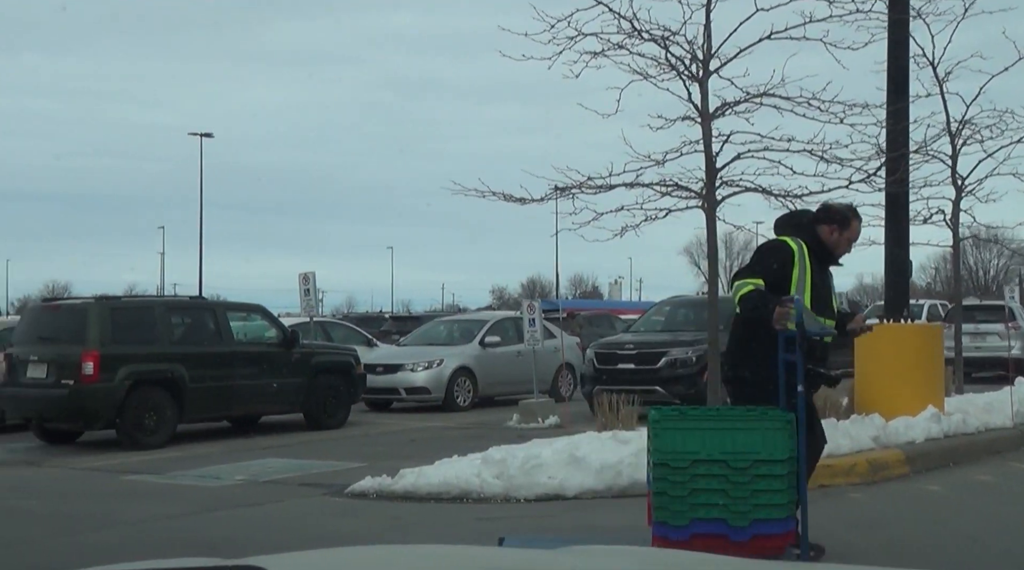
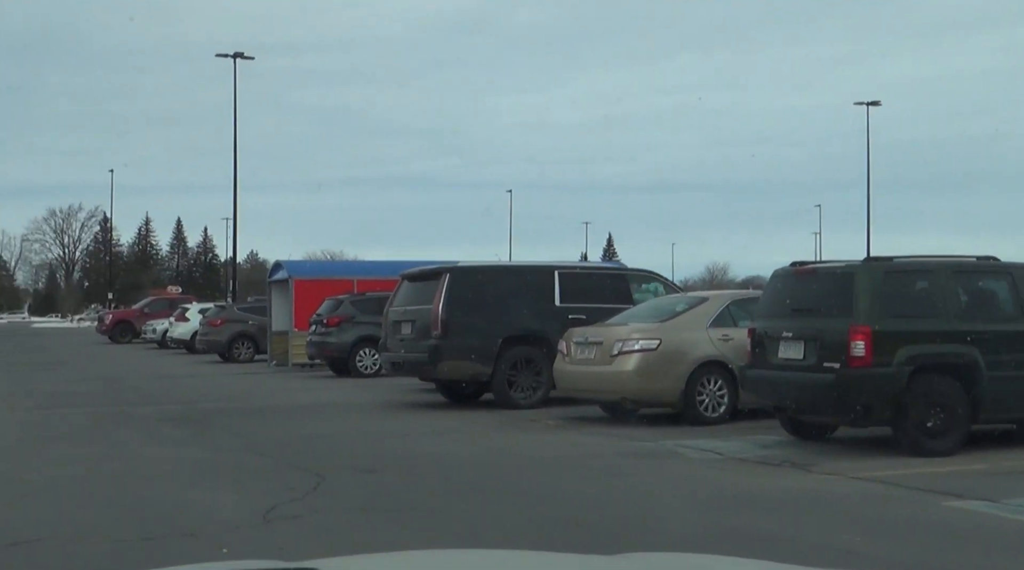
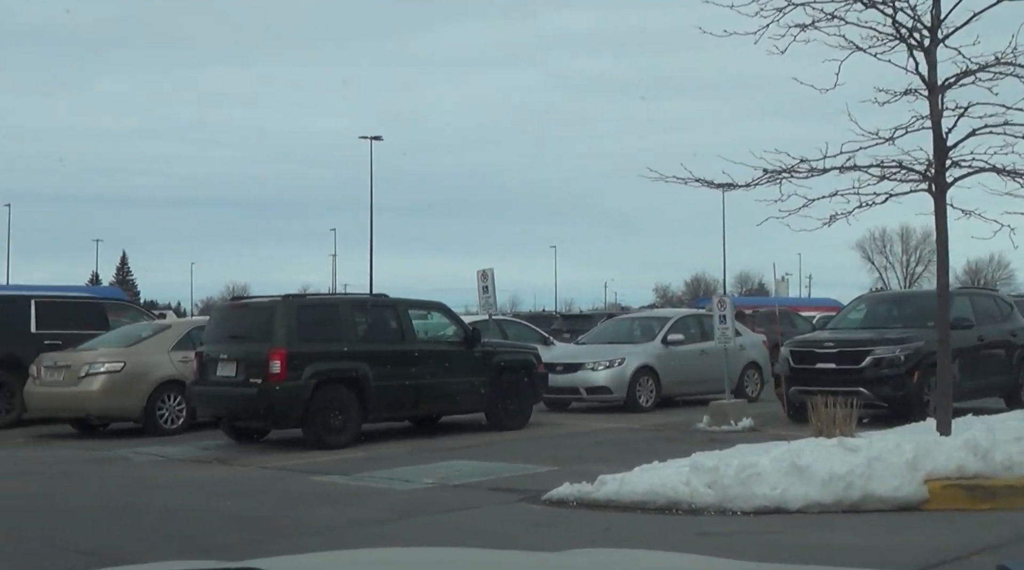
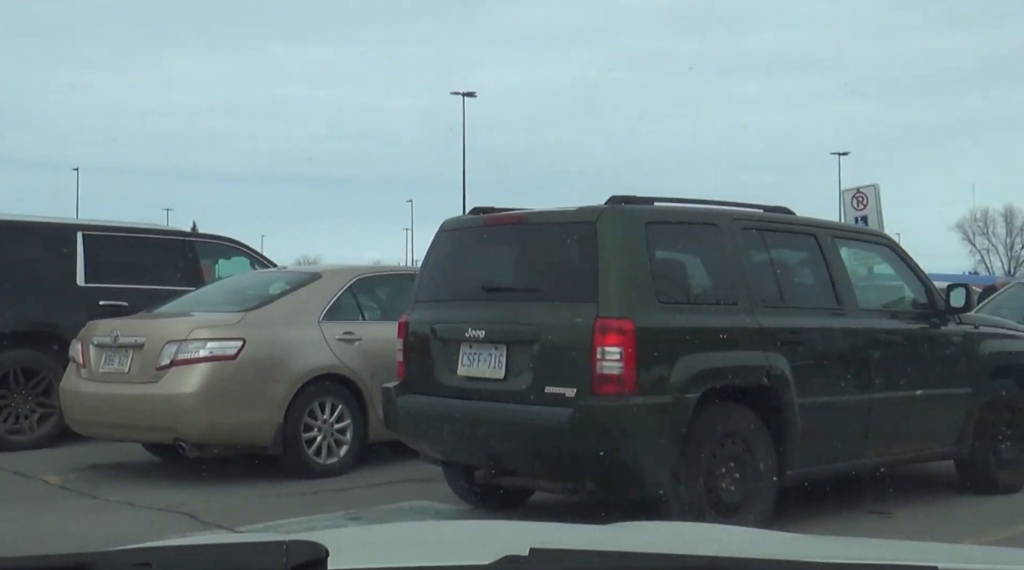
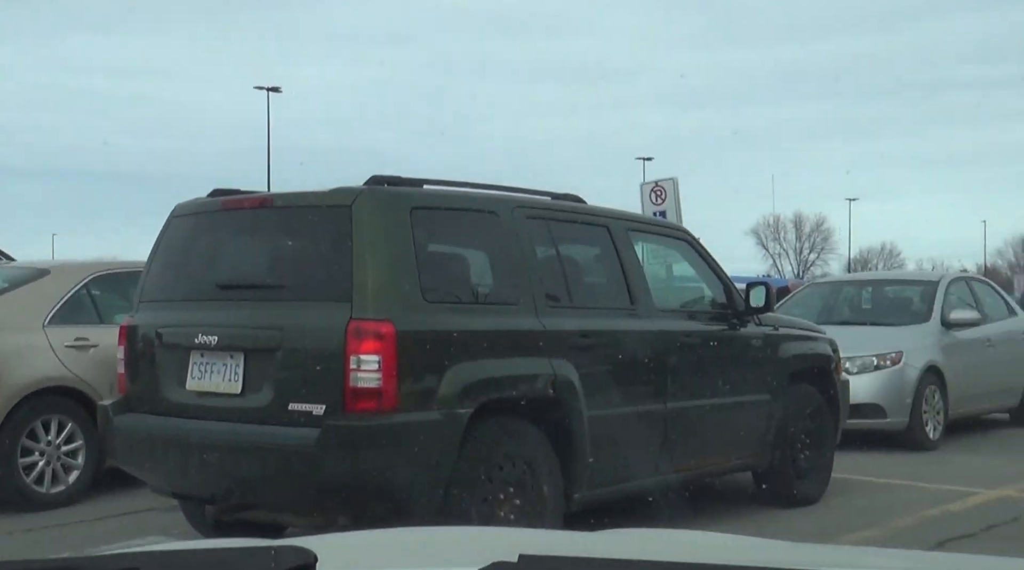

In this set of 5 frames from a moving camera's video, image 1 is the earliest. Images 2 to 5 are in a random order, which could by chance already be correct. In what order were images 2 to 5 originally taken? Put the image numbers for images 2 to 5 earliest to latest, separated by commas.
3, 2, 4, 5
